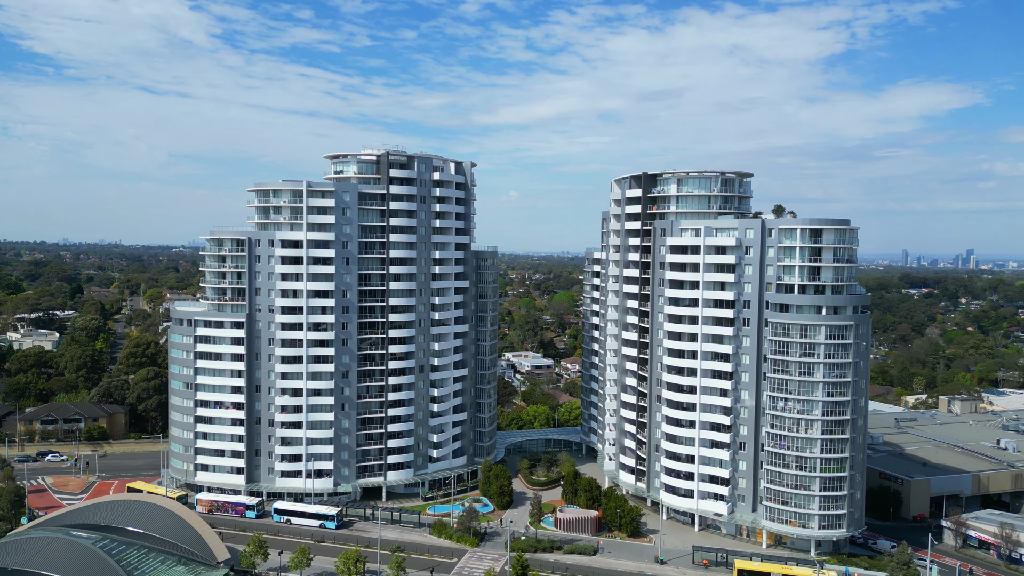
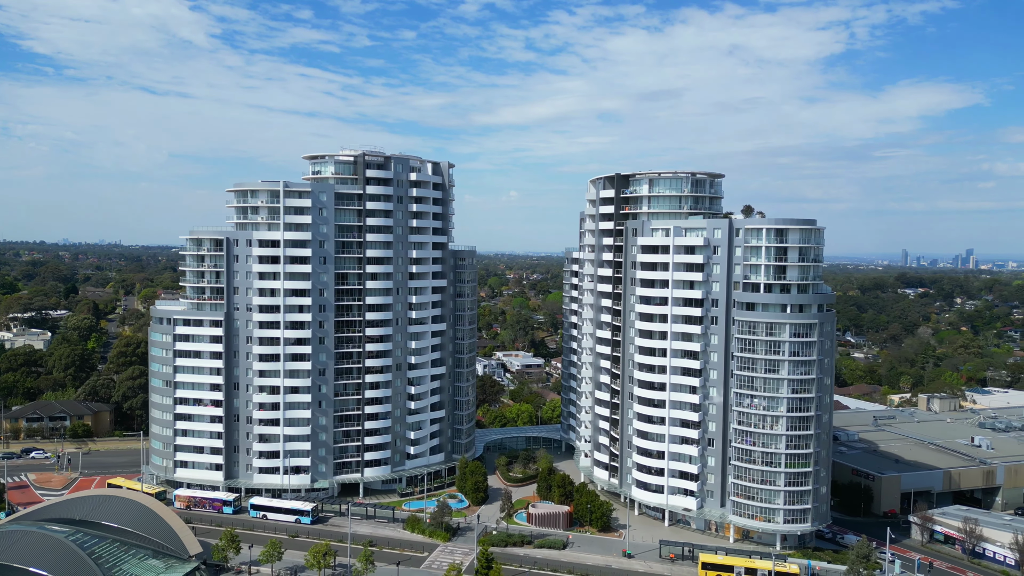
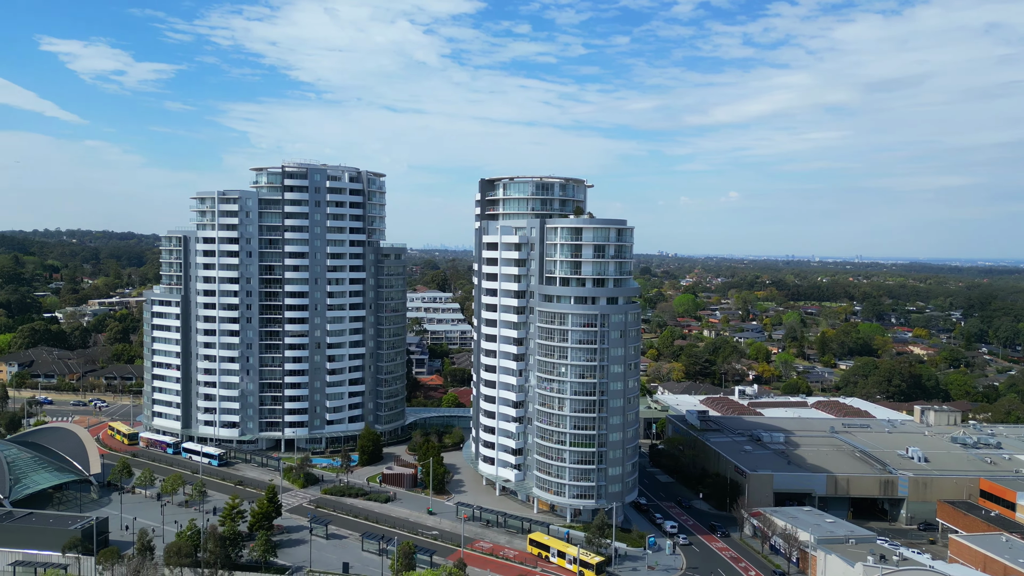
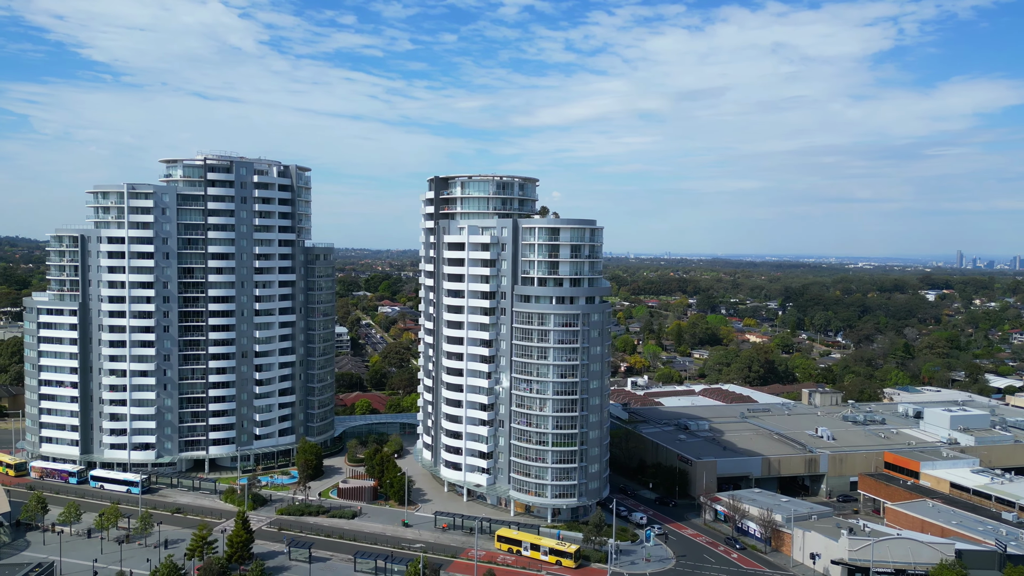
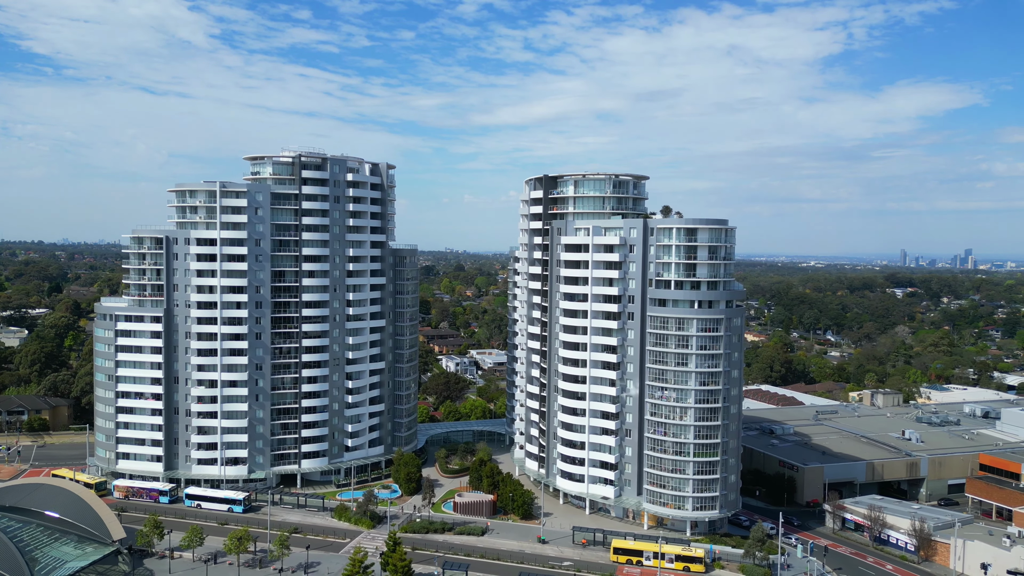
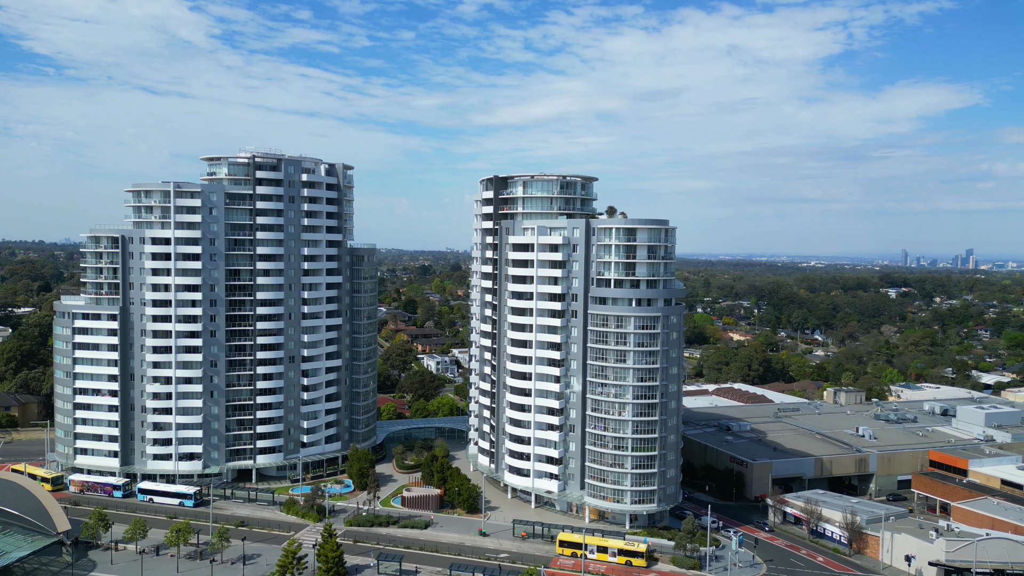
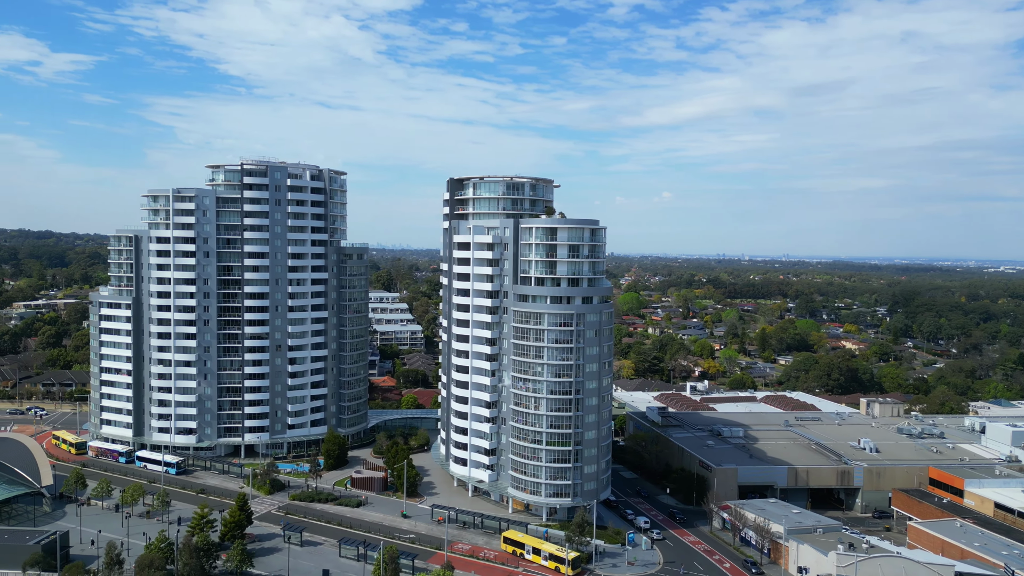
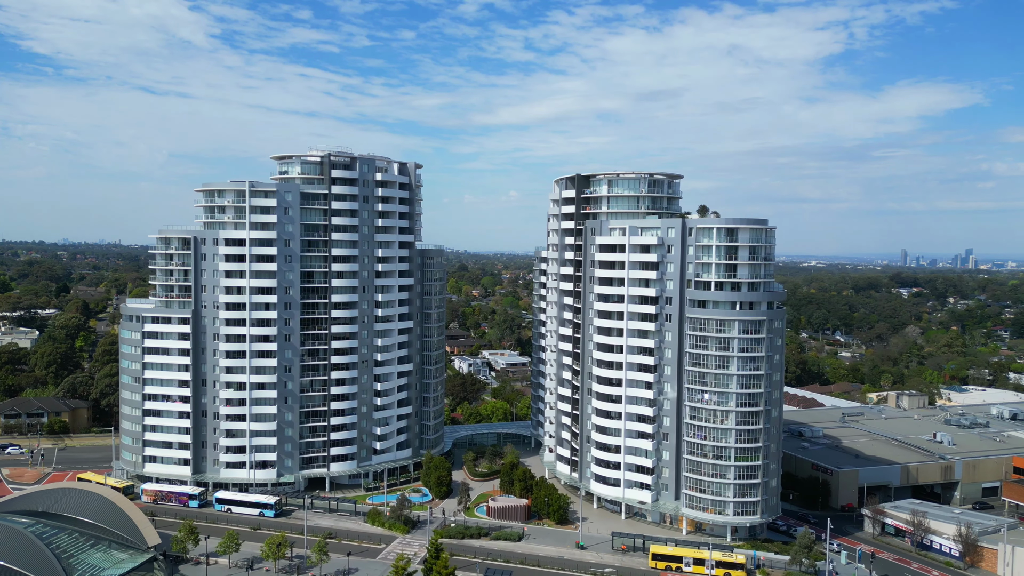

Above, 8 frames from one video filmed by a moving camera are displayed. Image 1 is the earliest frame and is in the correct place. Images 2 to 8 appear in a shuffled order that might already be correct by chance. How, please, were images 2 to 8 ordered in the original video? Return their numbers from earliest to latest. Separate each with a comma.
2, 8, 5, 6, 4, 7, 3
